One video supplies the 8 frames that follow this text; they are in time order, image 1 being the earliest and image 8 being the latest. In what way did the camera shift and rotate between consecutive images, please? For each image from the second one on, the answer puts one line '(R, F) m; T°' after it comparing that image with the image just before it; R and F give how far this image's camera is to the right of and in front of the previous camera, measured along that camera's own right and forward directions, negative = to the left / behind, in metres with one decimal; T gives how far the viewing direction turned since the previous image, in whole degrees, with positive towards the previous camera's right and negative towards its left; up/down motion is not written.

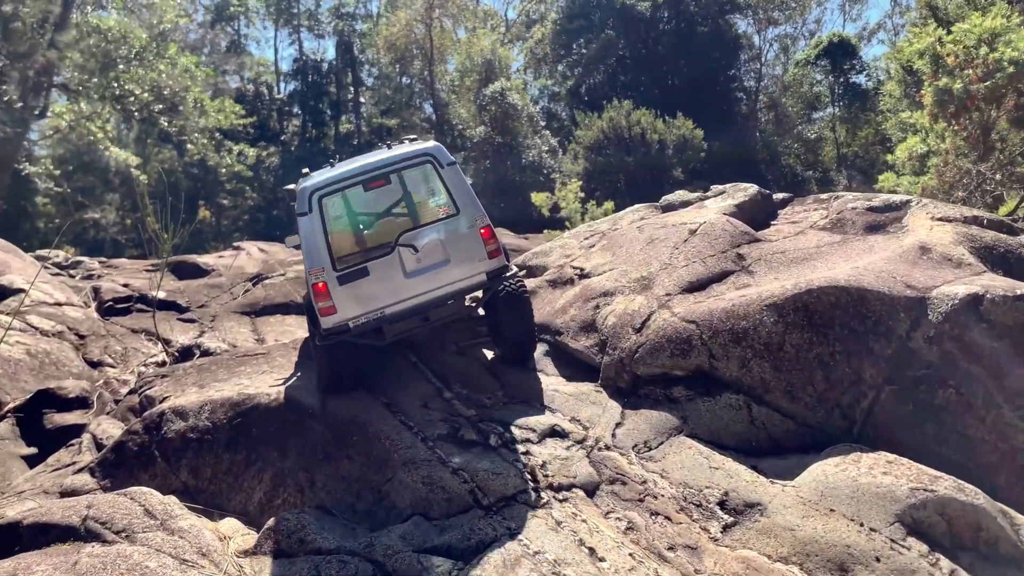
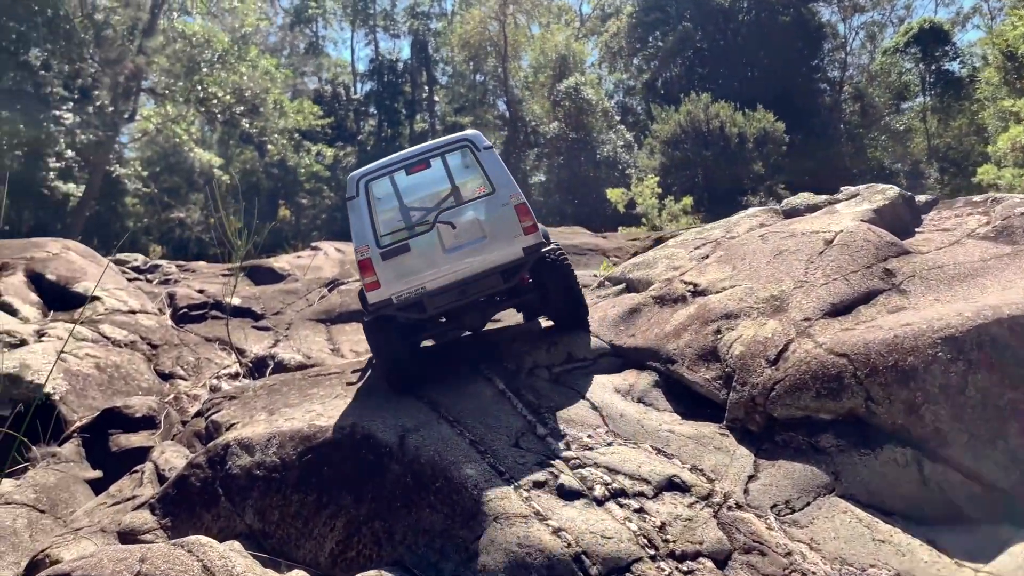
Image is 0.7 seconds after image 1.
(-0.2, +0.8) m; -5°
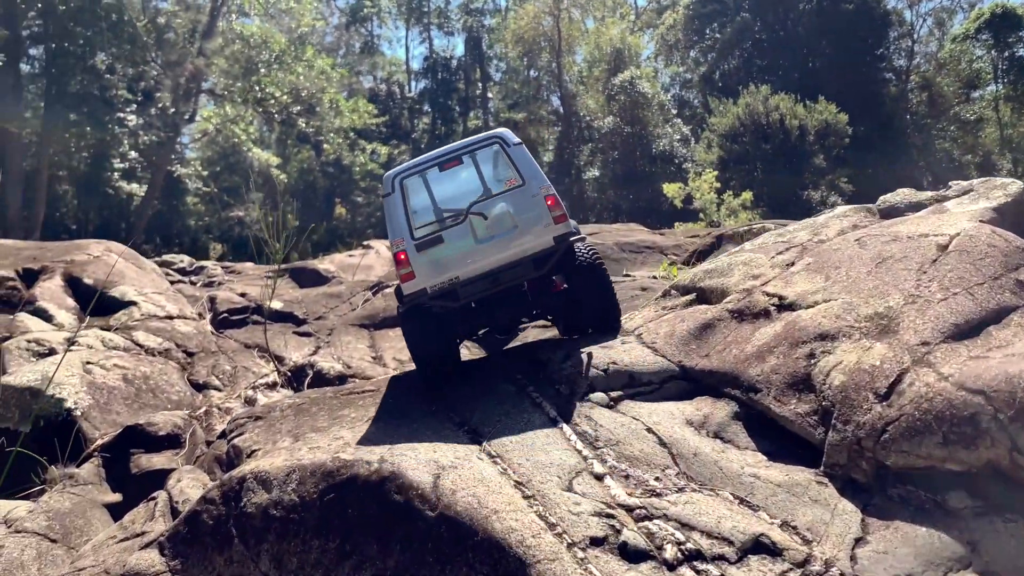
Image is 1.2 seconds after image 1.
(0.0, +0.8) m; -4°
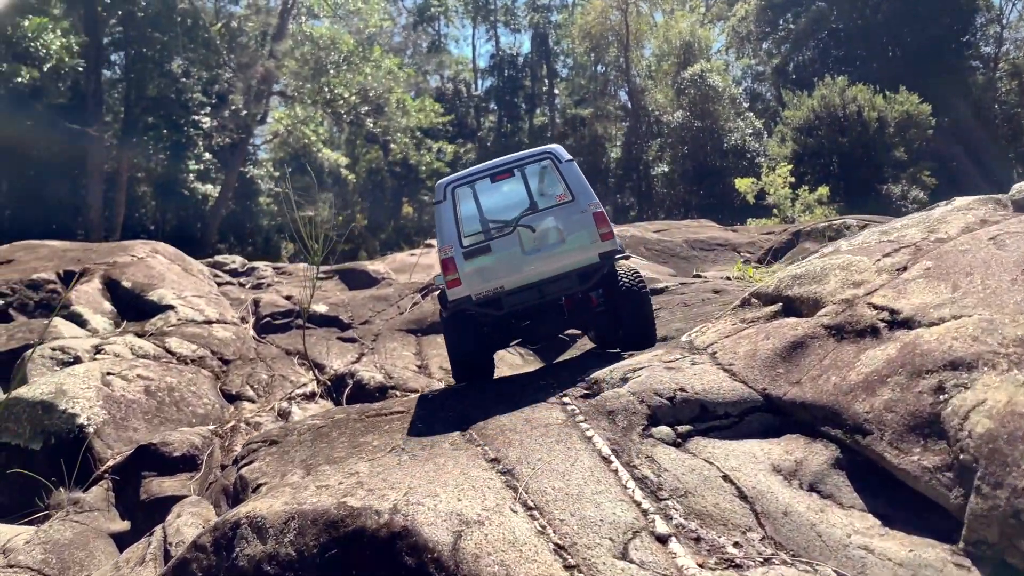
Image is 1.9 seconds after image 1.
(+0.1, +0.9) m; -5°
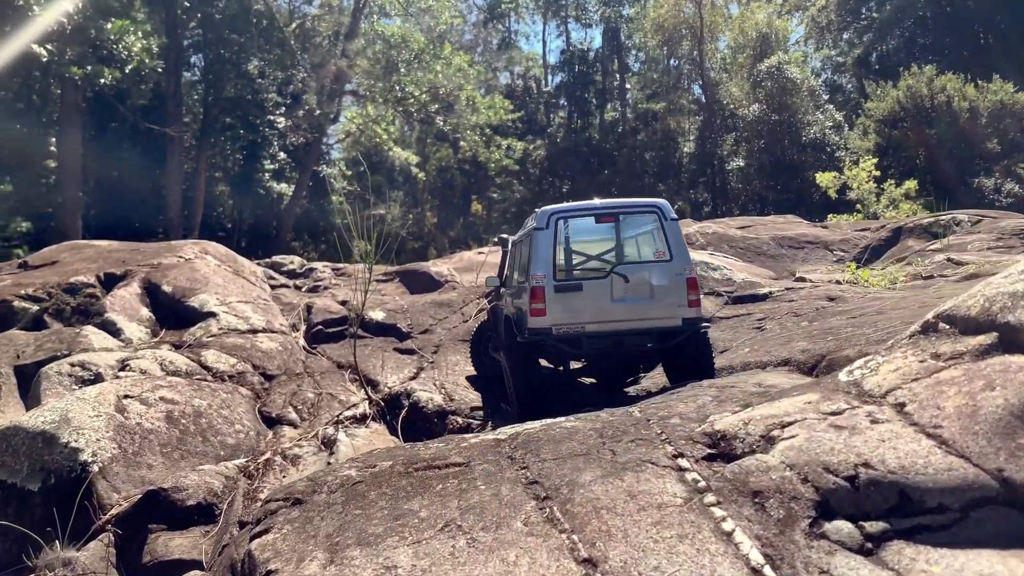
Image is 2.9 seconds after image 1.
(-0.1, +1.4) m; -5°
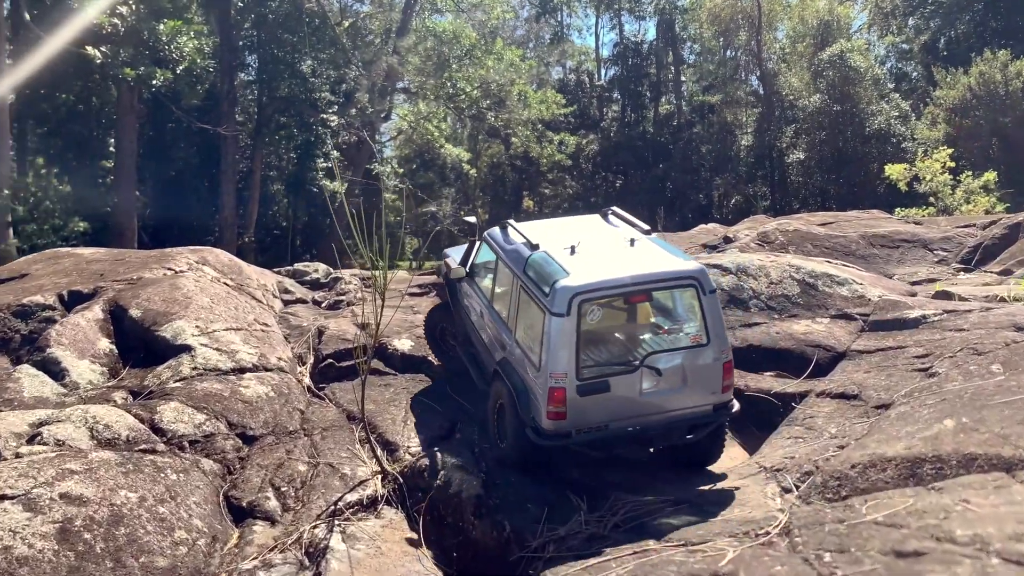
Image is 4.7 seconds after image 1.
(-0.1, +2.4) m; -4°
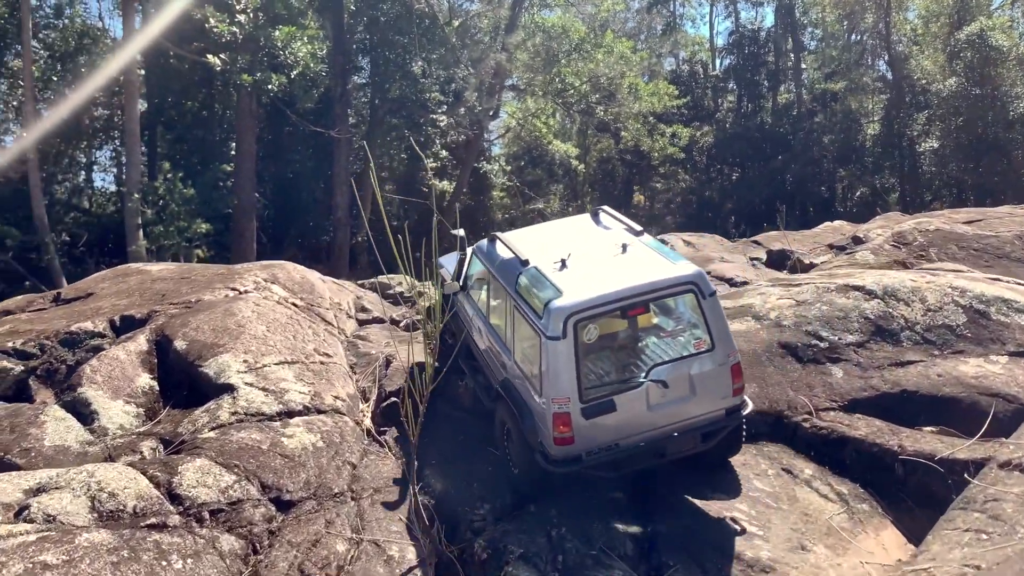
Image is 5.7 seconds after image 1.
(+0.2, +1.3) m; -8°
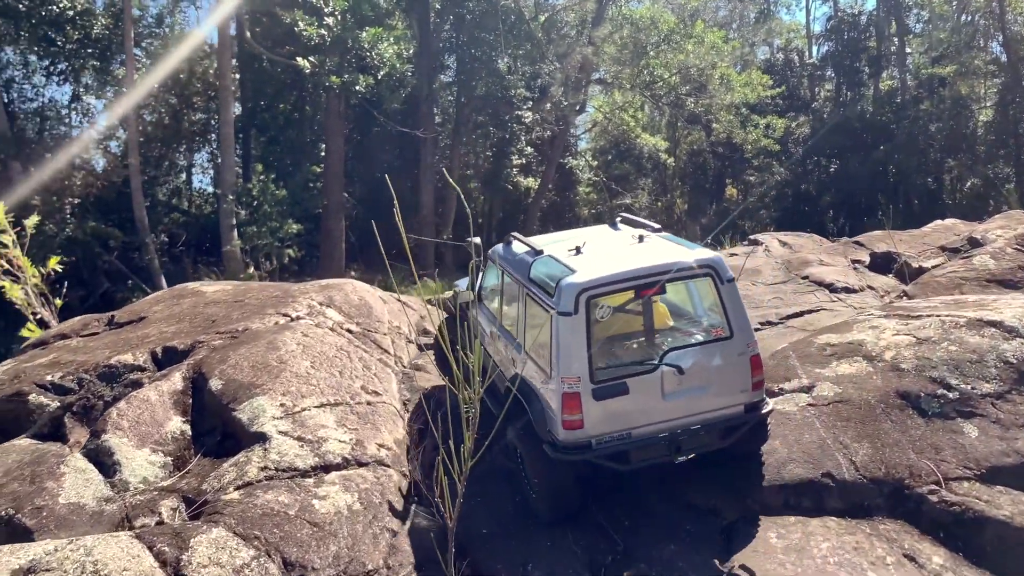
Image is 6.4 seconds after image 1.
(+0.2, +0.9) m; -6°
